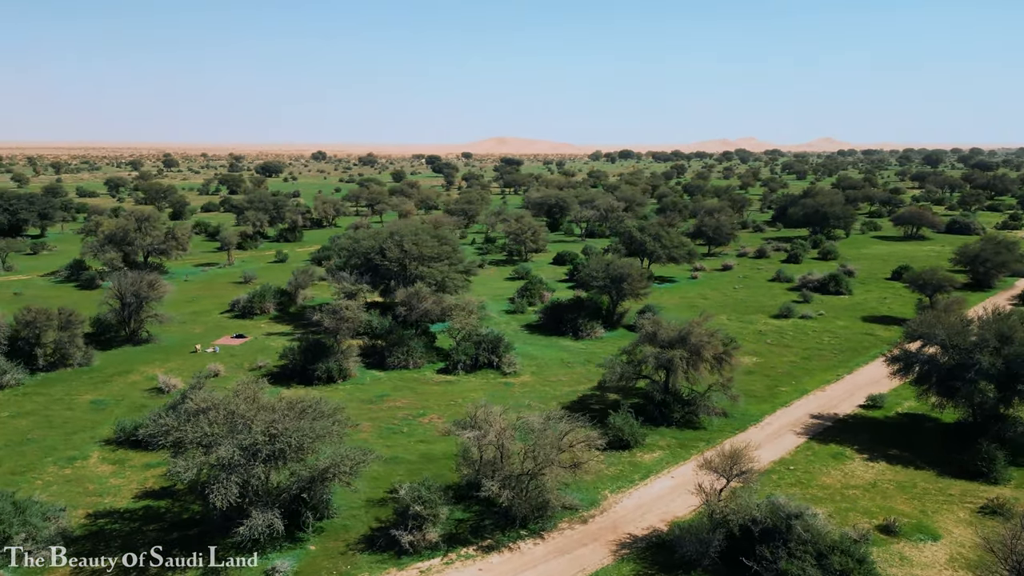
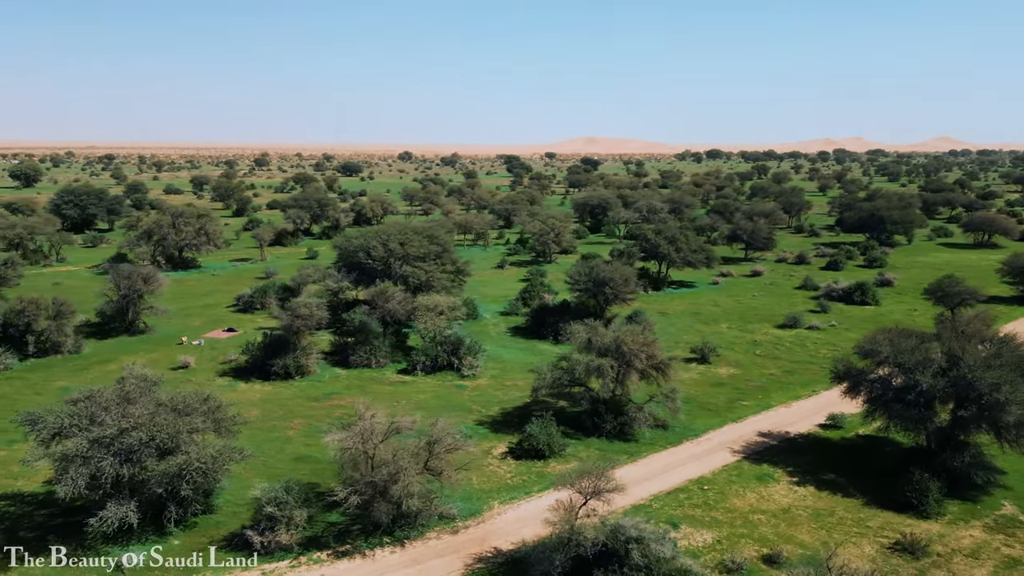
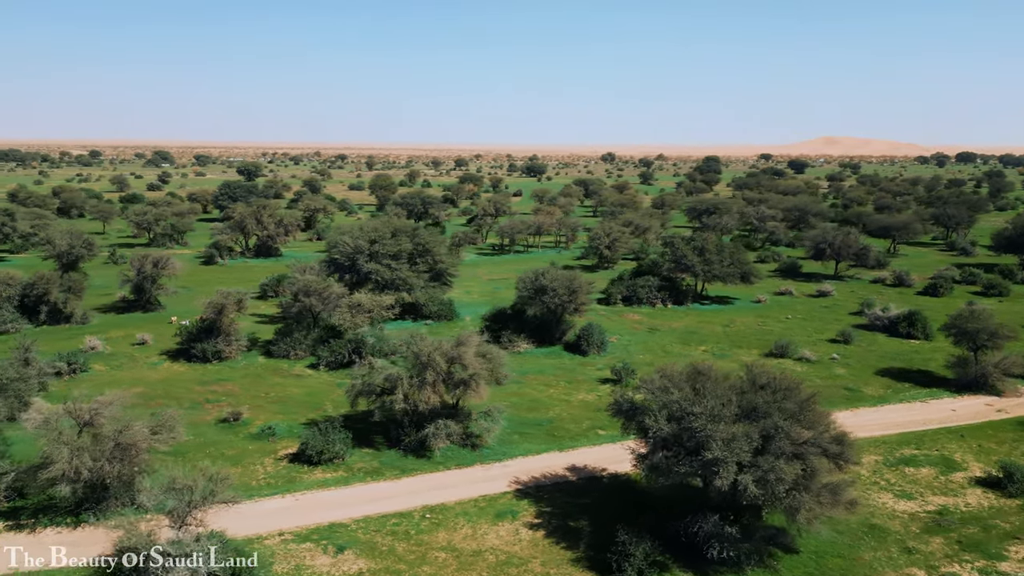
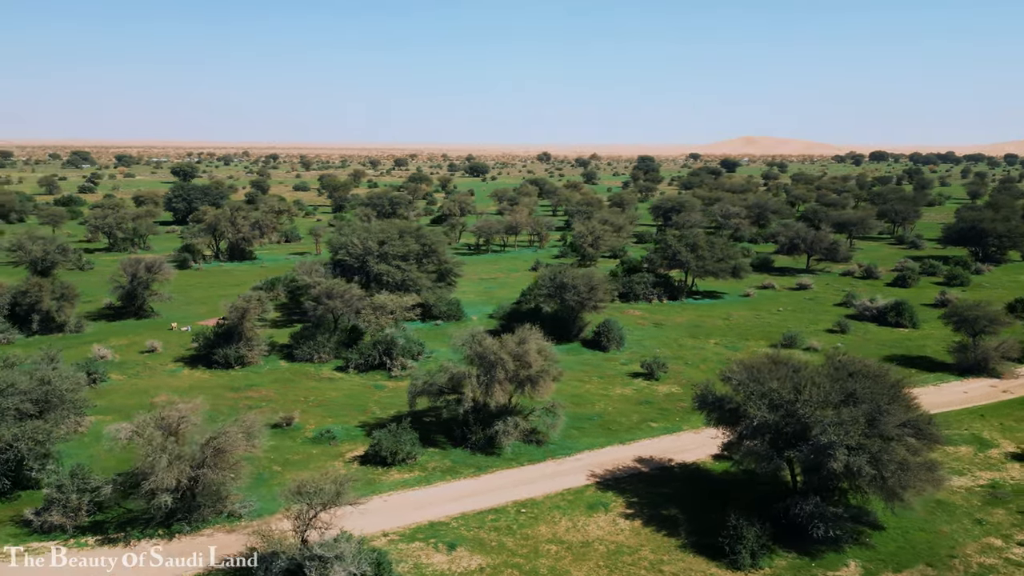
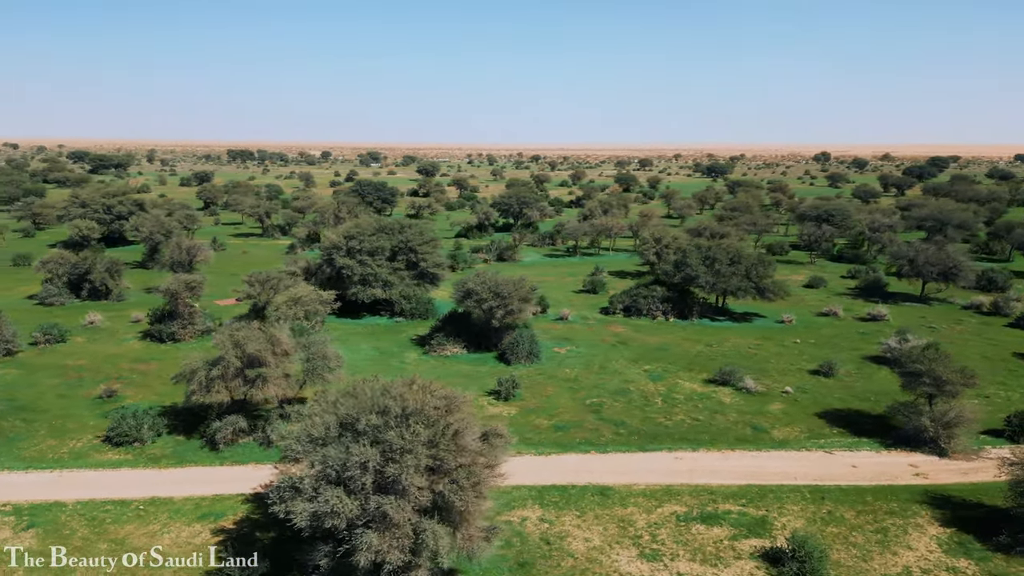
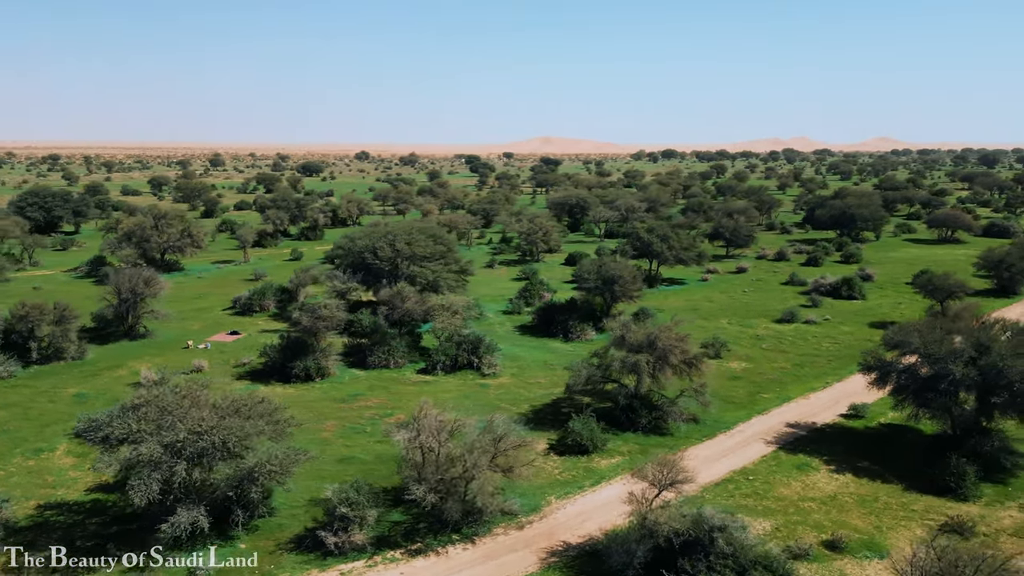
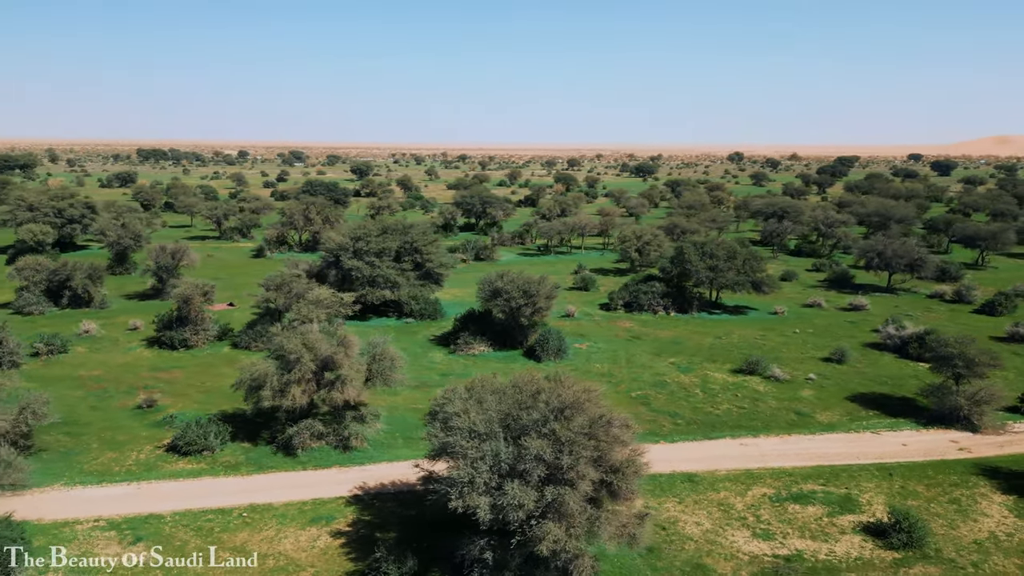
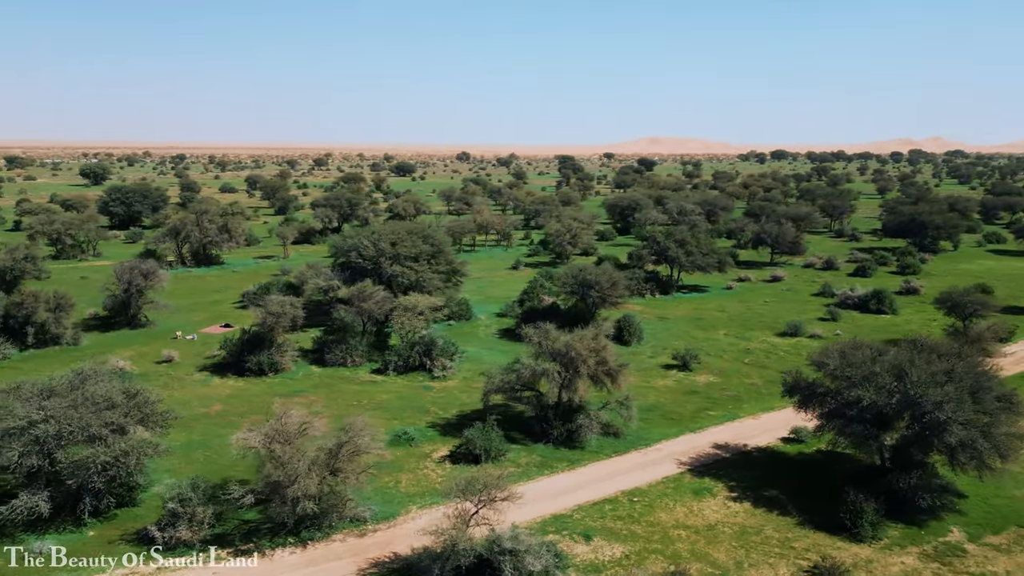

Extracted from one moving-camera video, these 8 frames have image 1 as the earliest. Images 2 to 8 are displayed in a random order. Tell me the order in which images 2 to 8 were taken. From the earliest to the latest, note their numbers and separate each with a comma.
6, 2, 8, 4, 3, 7, 5
